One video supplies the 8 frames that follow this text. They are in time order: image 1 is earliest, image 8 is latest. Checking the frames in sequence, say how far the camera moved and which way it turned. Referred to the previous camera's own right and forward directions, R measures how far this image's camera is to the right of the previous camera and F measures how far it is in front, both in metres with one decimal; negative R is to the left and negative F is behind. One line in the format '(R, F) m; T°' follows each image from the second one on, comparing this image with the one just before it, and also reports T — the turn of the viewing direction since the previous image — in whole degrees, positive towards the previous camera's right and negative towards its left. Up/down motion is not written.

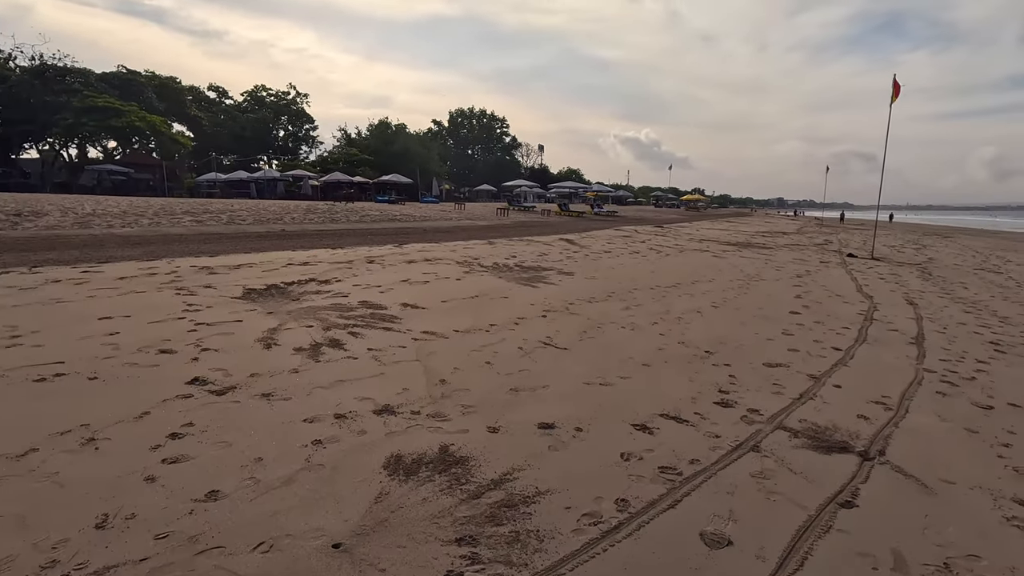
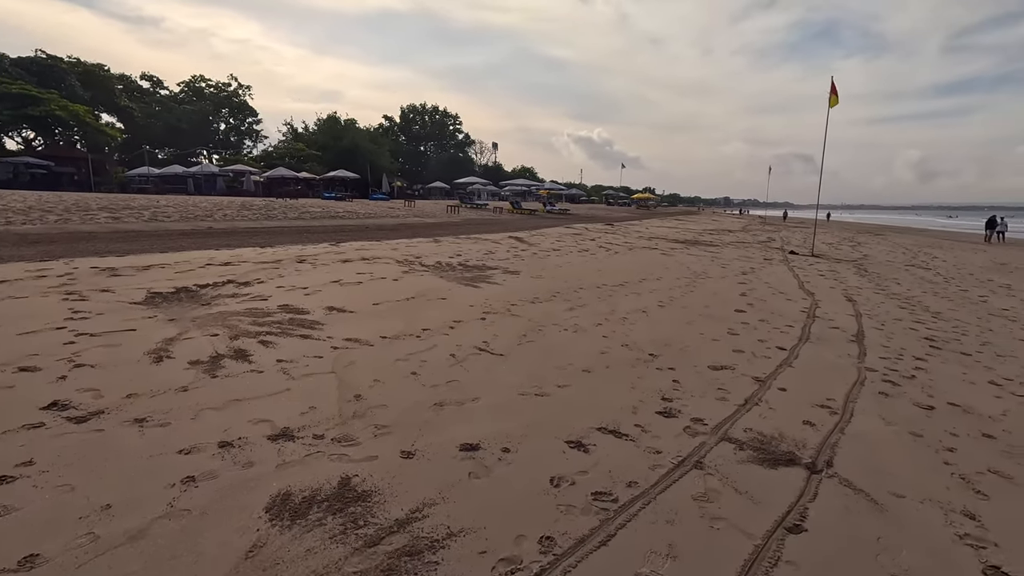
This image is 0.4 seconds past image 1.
(+0.2, +0.3) m; +5°
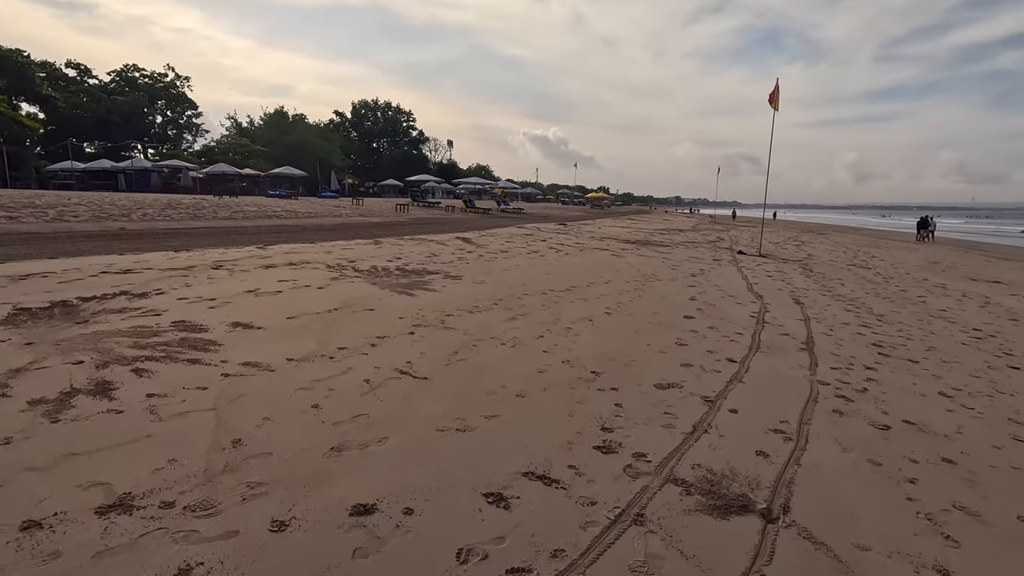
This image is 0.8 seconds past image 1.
(+0.2, +0.5) m; +5°
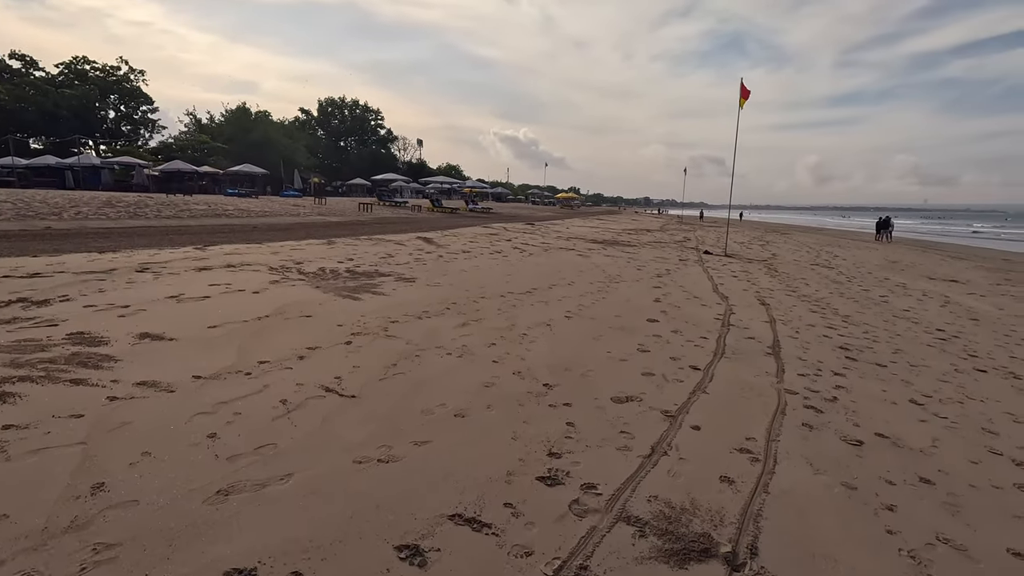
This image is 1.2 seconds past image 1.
(+0.2, +0.4) m; +3°
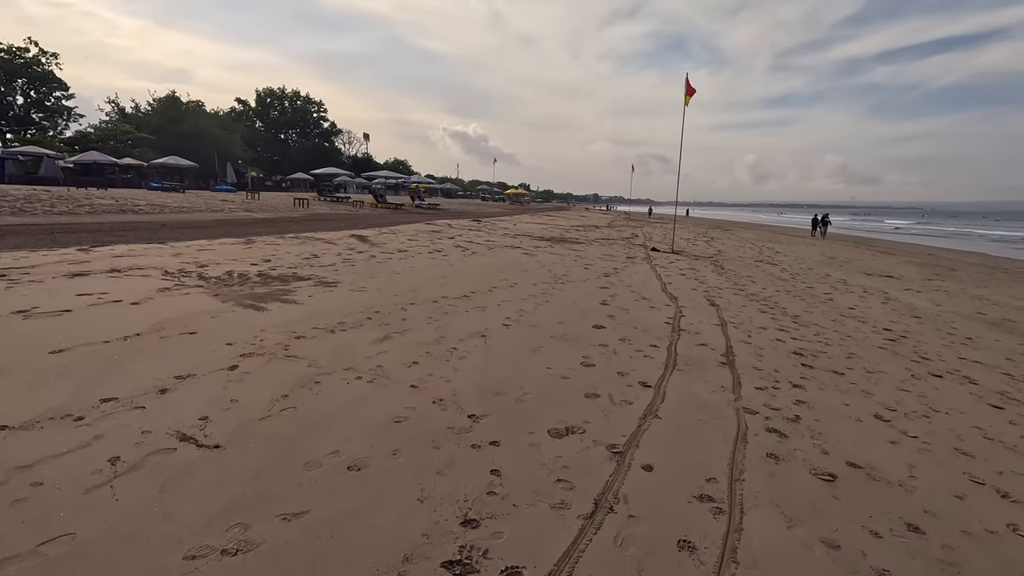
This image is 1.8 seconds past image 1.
(+0.2, +0.6) m; +5°
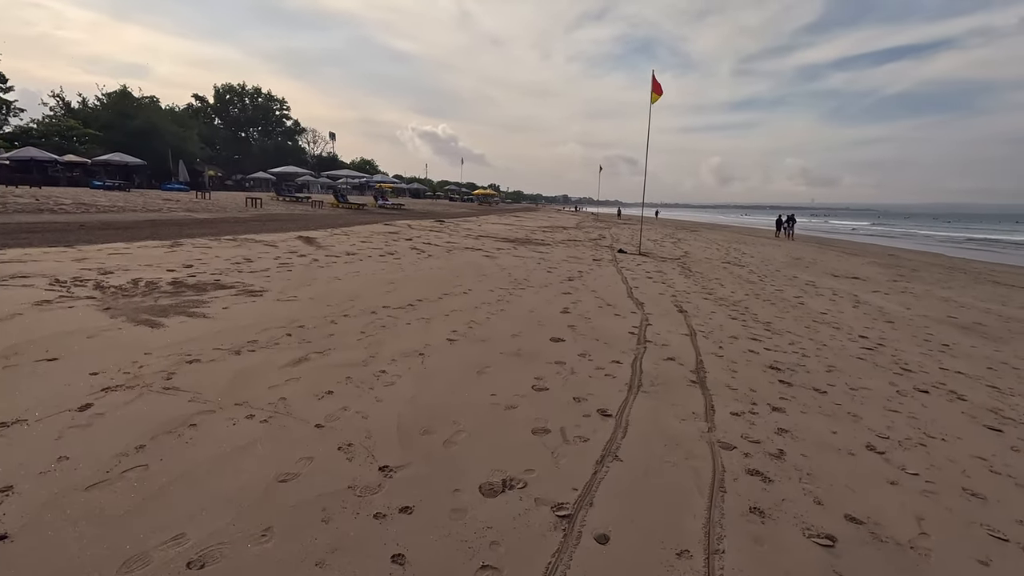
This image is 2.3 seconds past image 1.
(+0.2, +0.7) m; +3°
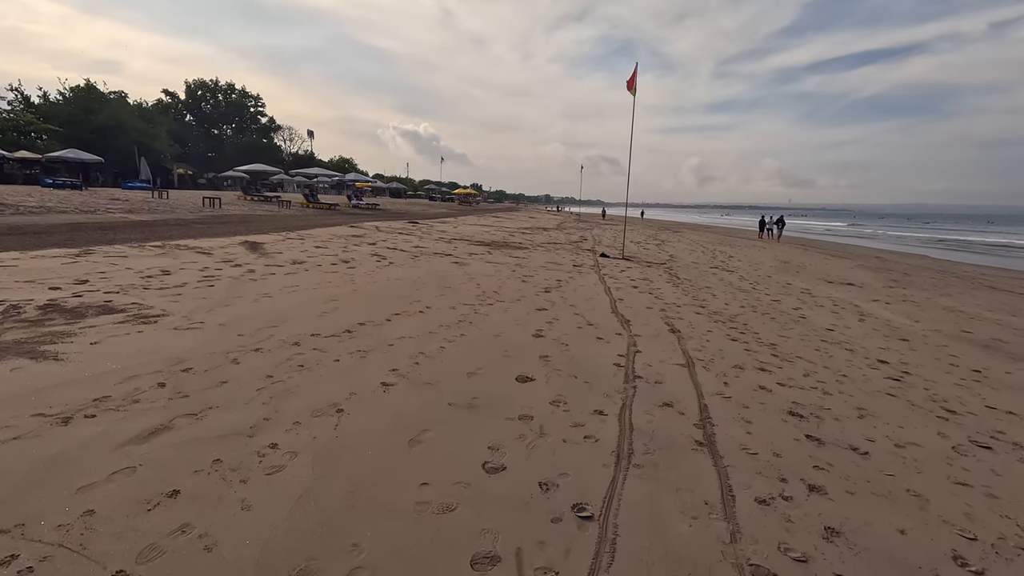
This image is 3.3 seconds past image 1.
(+0.2, +1.1) m; +2°
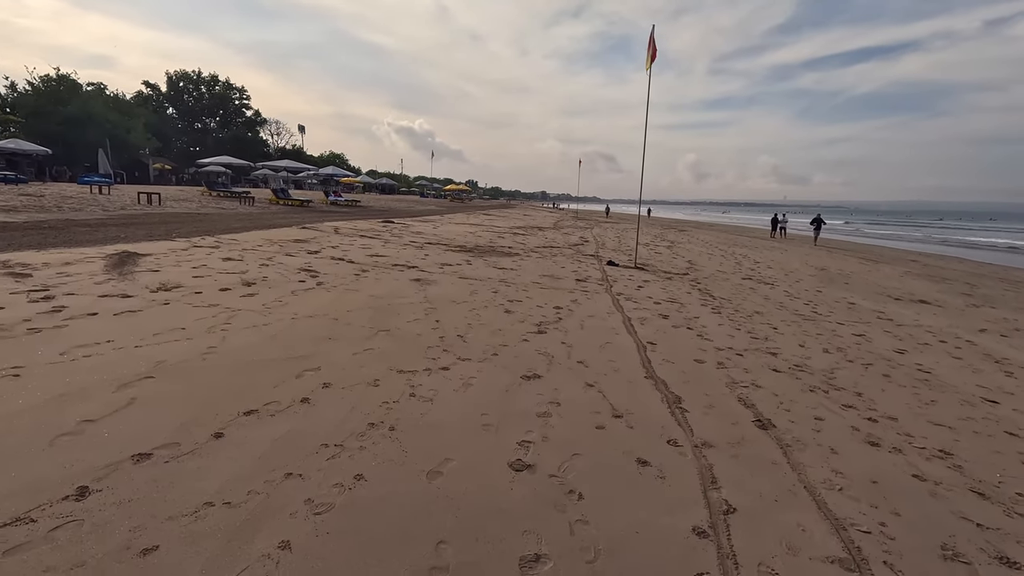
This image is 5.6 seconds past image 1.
(+0.2, +2.8) m; 0°
